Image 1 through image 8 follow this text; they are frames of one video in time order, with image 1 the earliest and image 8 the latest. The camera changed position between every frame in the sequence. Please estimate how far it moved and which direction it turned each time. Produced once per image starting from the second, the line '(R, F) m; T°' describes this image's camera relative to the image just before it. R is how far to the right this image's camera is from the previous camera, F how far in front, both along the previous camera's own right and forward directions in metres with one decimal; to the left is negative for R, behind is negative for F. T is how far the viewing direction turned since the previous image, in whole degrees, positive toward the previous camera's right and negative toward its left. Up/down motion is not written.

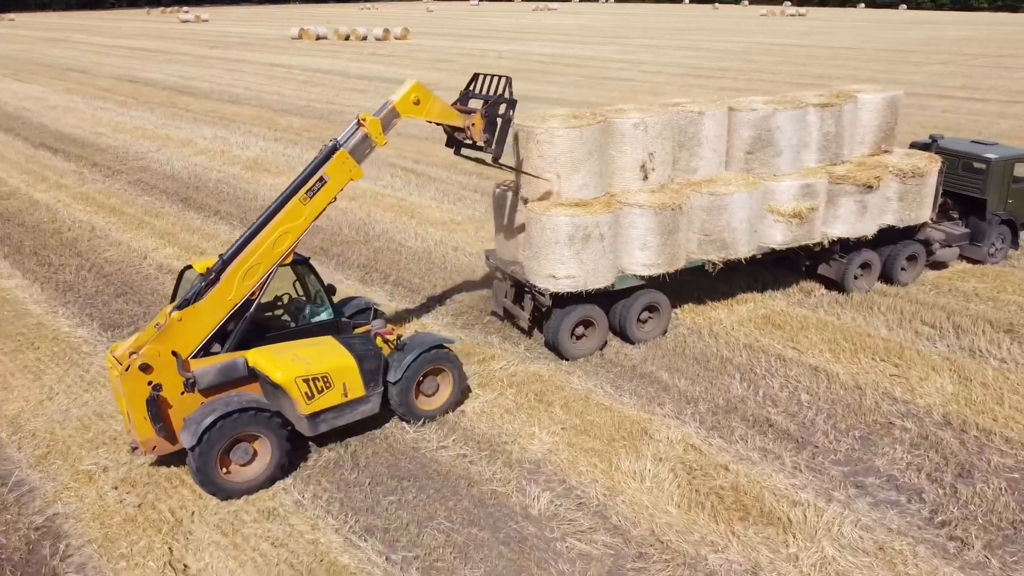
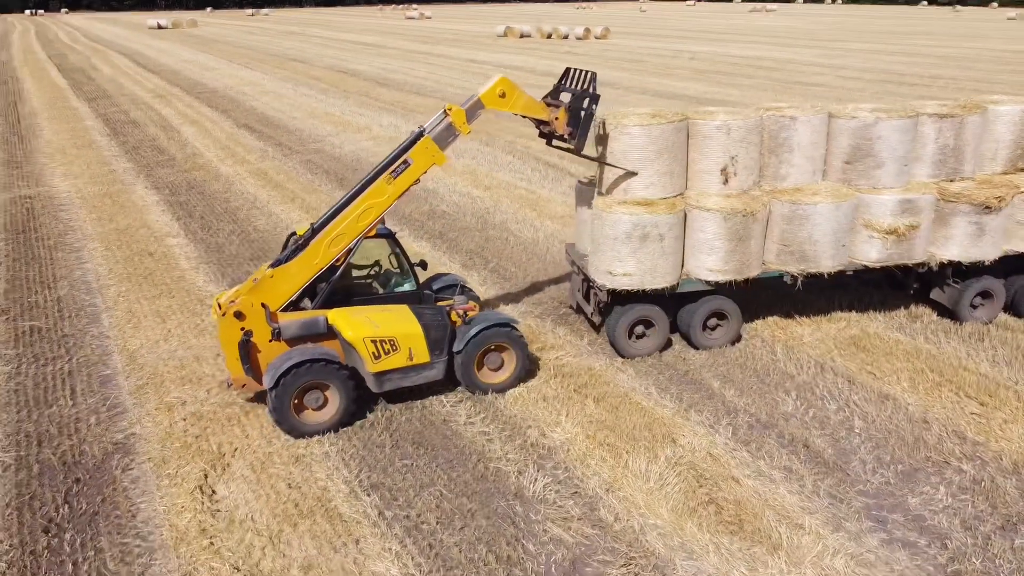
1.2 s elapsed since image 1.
(+1.2, -0.1) m; -14°
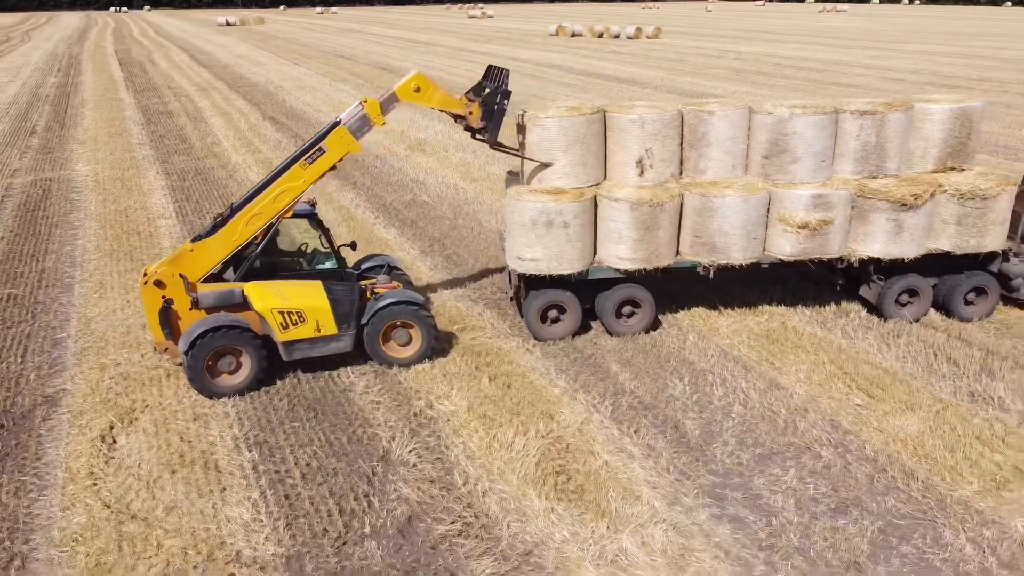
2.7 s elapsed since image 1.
(+1.4, -0.3) m; -5°
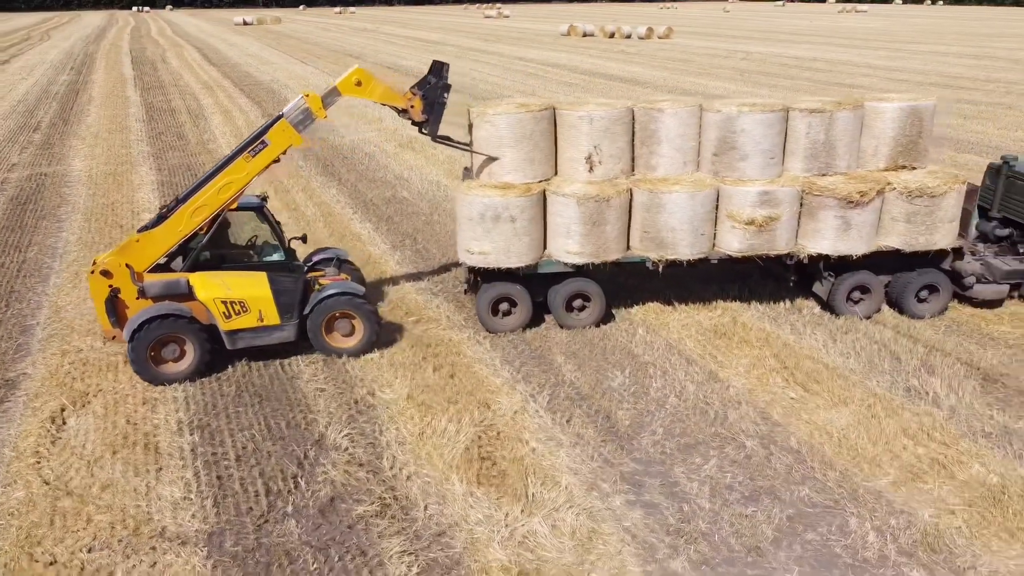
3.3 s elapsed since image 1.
(+0.6, -0.2) m; -1°
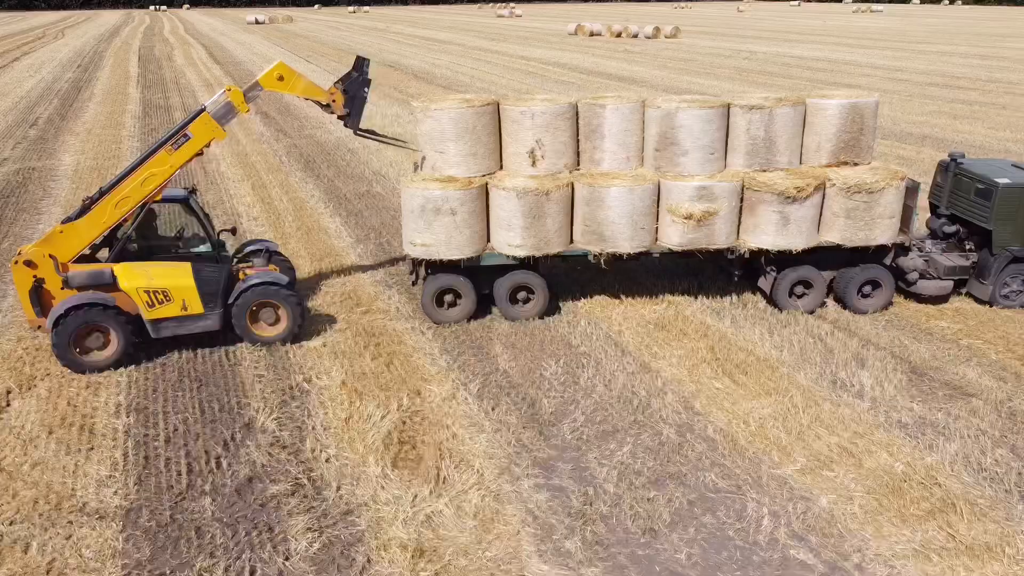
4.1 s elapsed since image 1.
(+0.7, -0.2) m; -1°
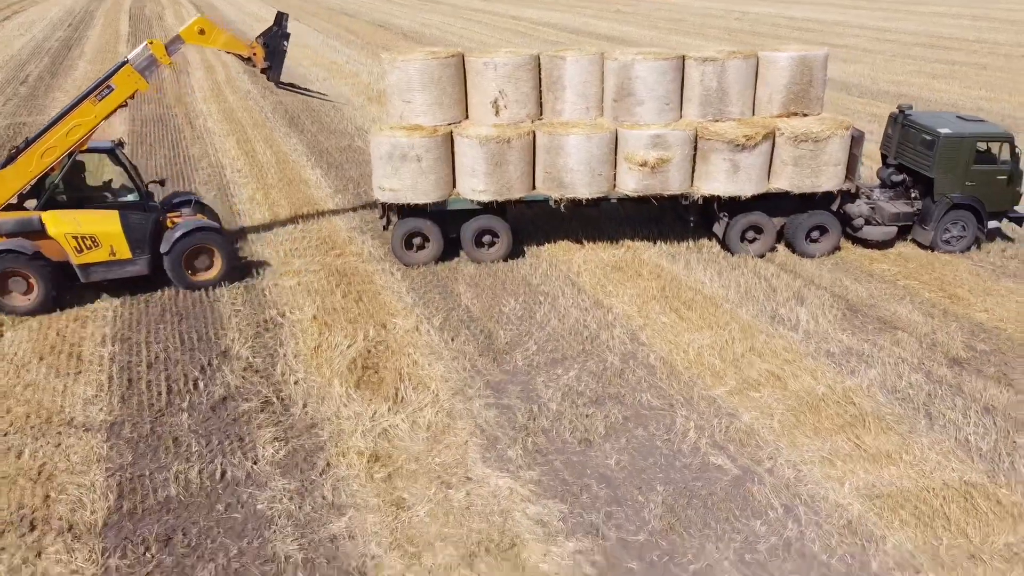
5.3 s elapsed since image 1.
(+0.3, -0.5) m; 0°
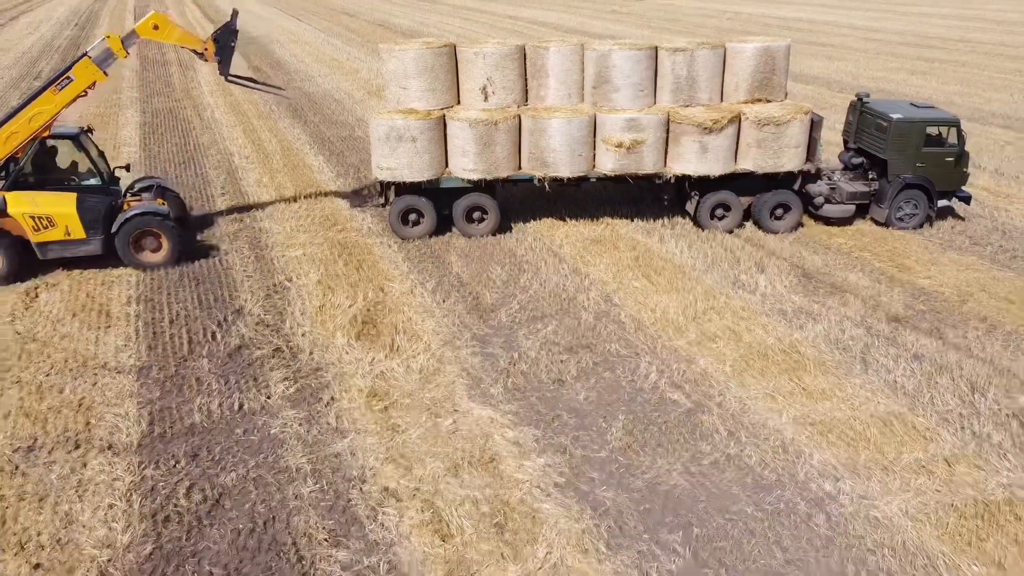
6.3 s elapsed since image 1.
(+0.1, -0.8) m; 0°
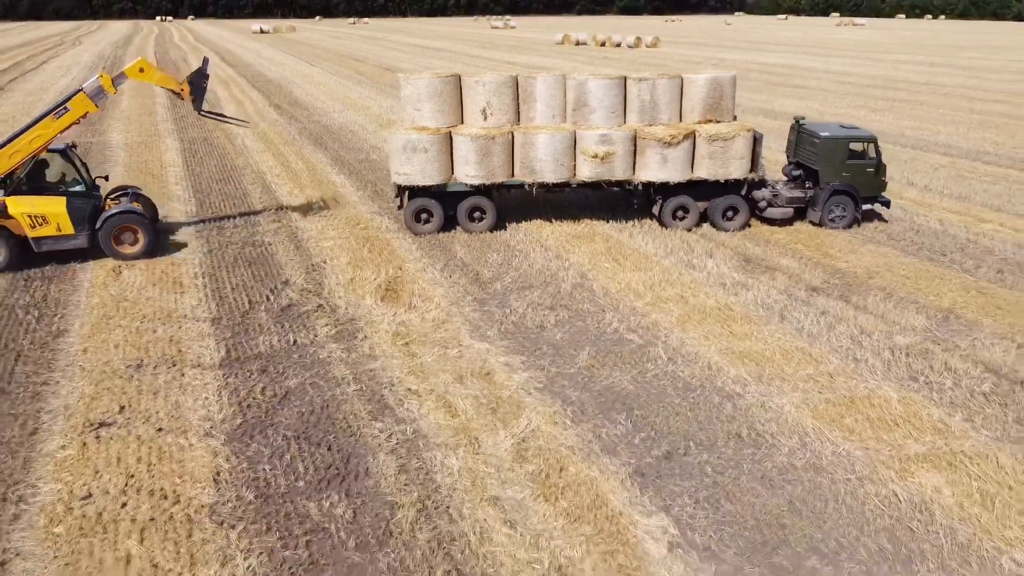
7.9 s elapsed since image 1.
(+0.1, -1.8) m; 0°
